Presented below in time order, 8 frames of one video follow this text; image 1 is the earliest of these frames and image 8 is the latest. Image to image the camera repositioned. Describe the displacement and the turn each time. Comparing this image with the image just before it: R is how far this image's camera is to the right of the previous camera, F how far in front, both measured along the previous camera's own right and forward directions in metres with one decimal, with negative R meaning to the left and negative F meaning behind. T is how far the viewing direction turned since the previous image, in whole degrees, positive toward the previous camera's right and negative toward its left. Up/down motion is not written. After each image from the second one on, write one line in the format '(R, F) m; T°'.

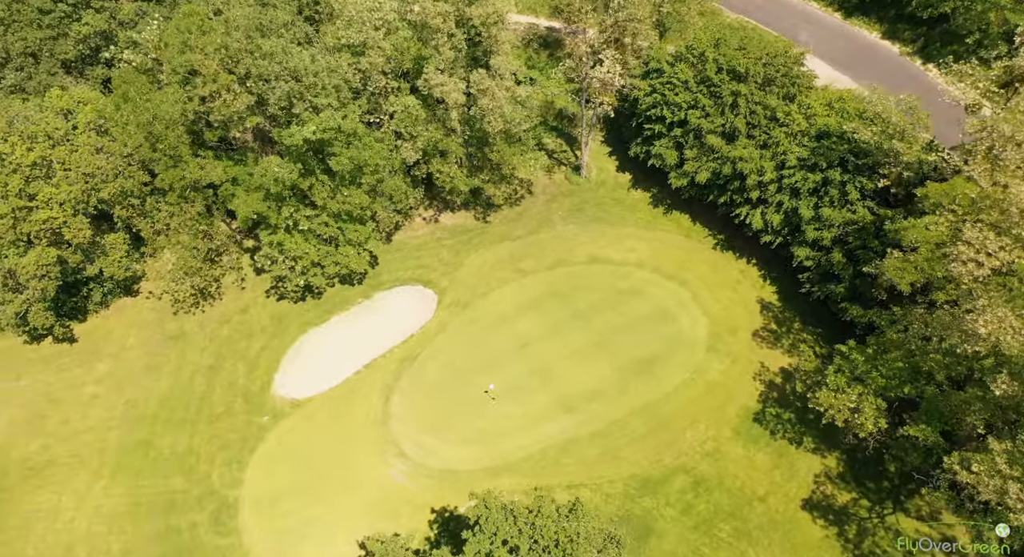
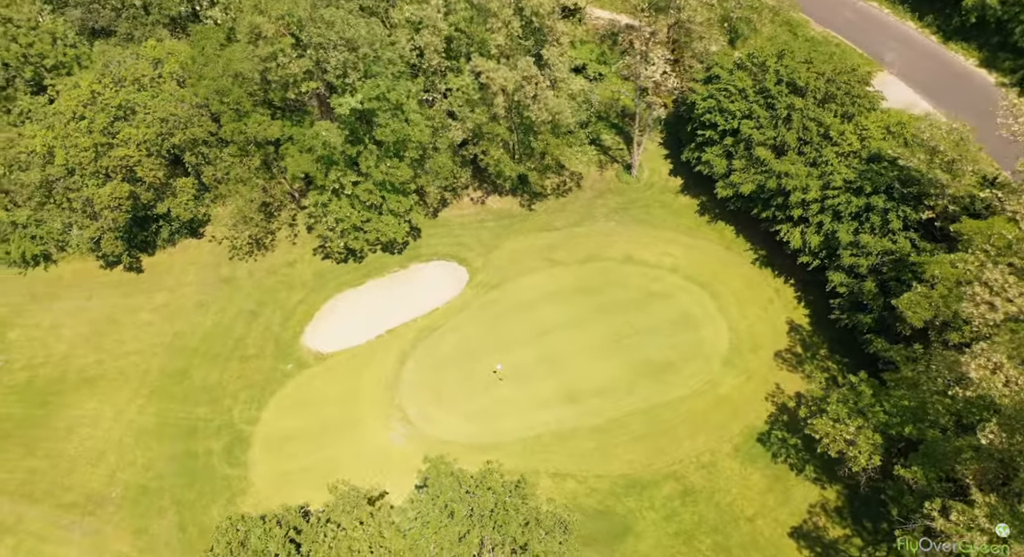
(+5.1, -0.8) m; -7°
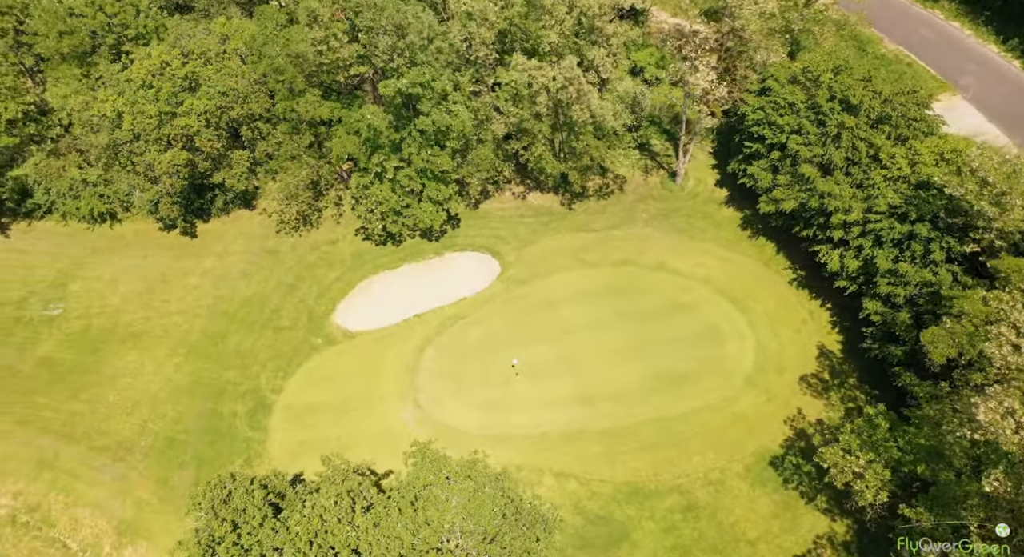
(+2.9, -0.2) m; -5°
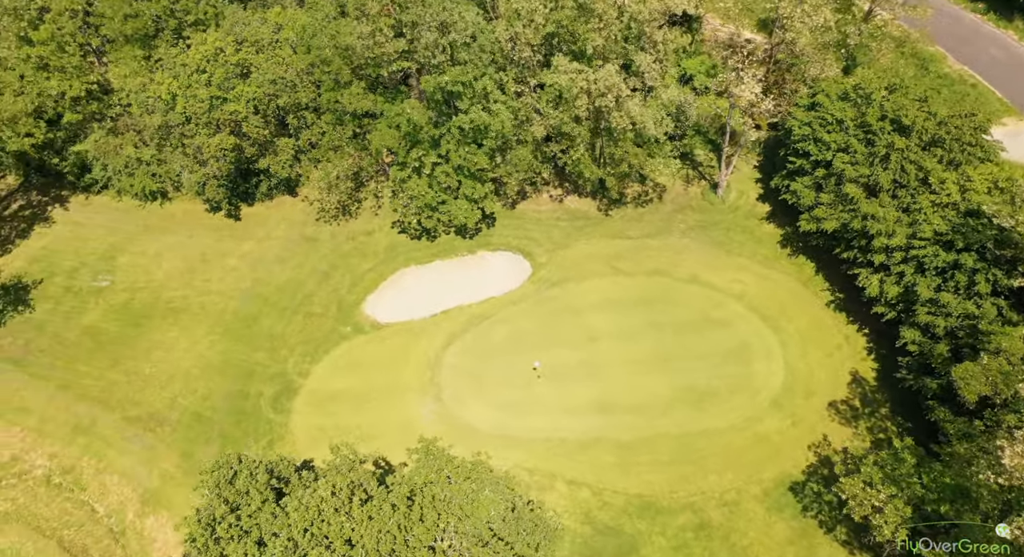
(+1.4, +0.2) m; -4°
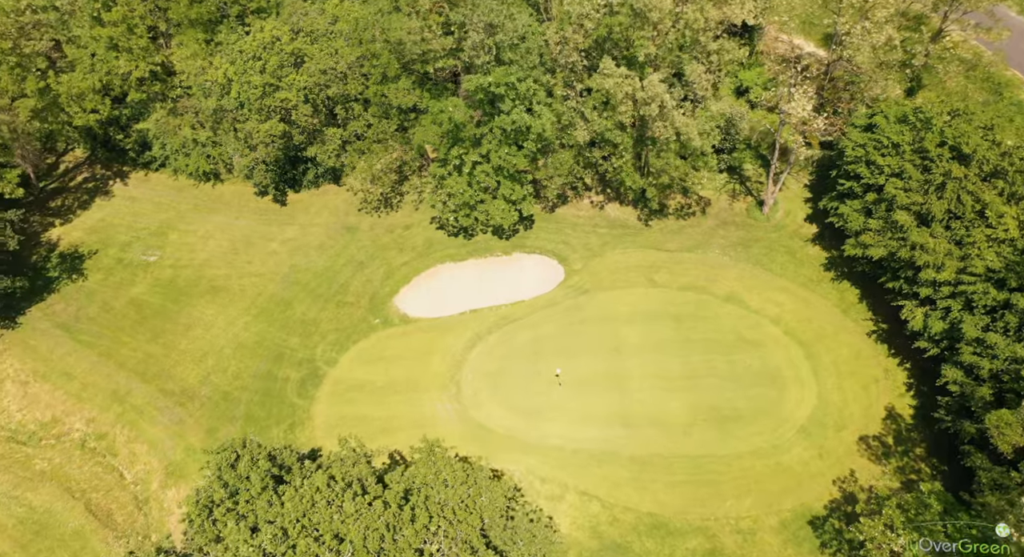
(+1.8, +0.4) m; -4°
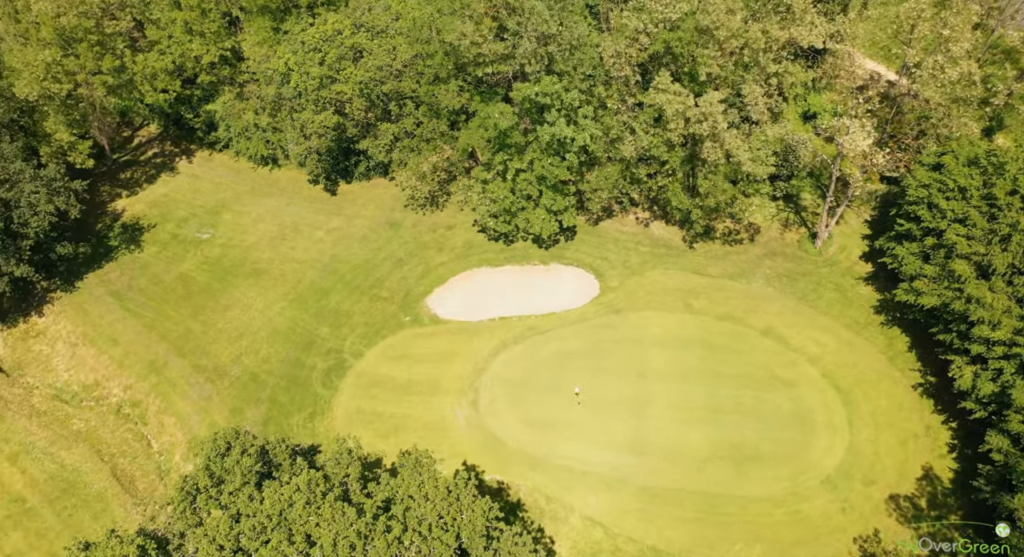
(+2.6, +0.8) m; -5°
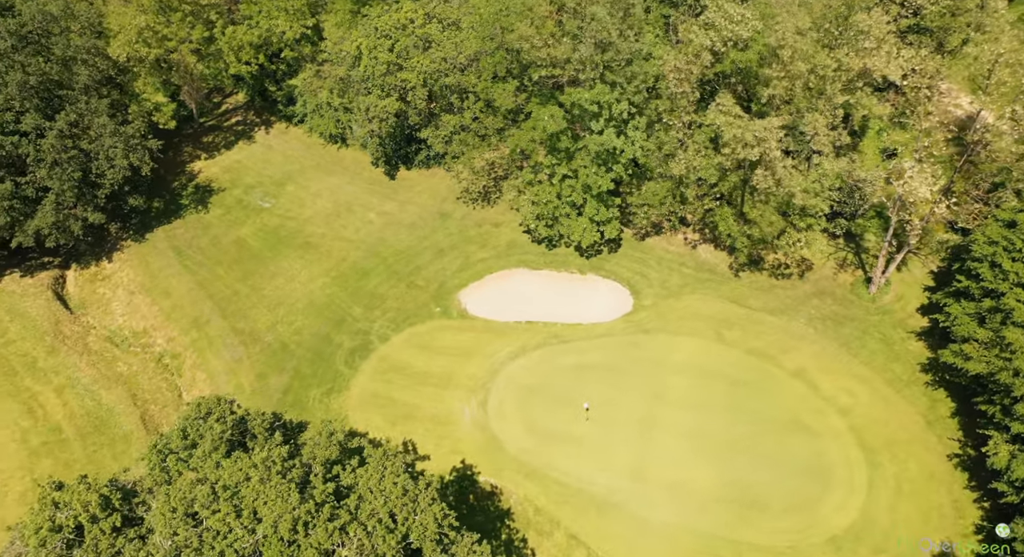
(+4.4, +0.5) m; -7°
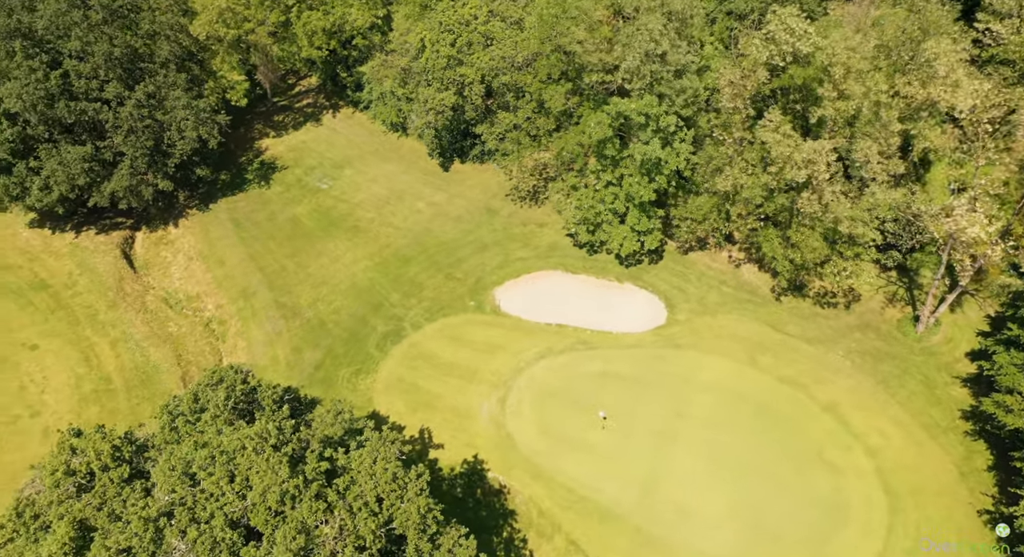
(+2.8, -0.3) m; -5°
